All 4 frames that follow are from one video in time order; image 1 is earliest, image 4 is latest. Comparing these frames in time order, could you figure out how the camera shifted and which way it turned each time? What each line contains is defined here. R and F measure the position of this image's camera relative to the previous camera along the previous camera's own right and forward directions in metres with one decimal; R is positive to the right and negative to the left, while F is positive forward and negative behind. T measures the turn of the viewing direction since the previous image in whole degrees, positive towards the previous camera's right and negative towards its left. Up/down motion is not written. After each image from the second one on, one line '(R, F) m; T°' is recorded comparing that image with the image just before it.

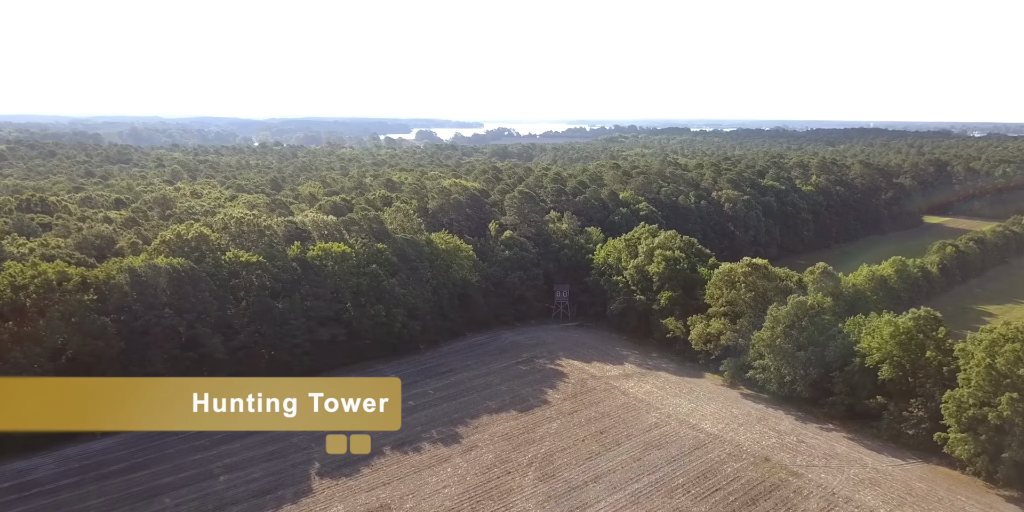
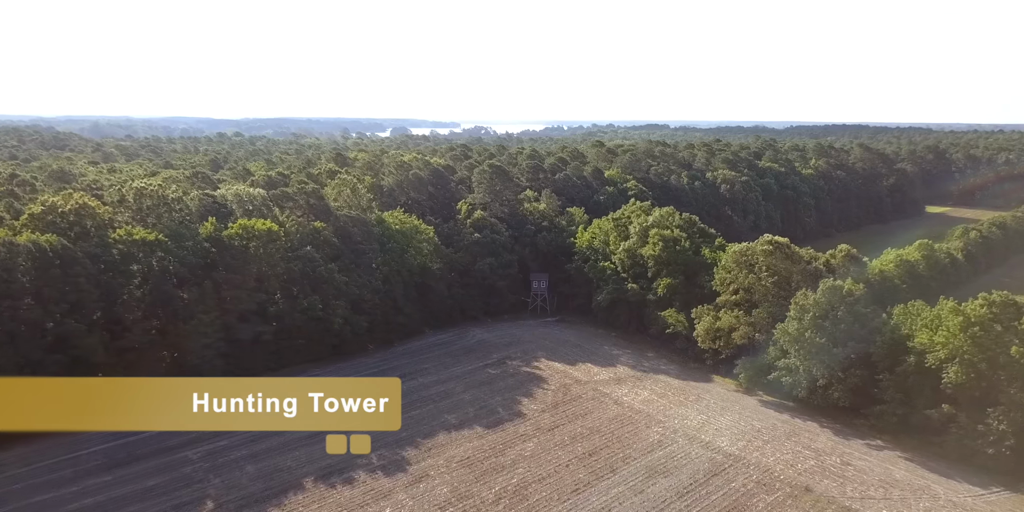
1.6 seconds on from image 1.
(+0.4, +6.0) m; +2°
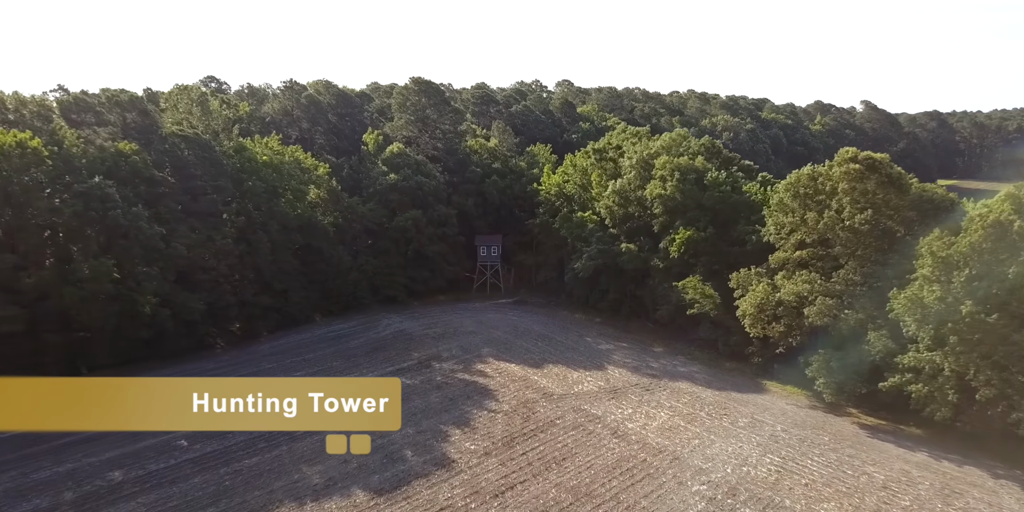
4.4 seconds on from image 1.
(+0.7, +10.6) m; +3°
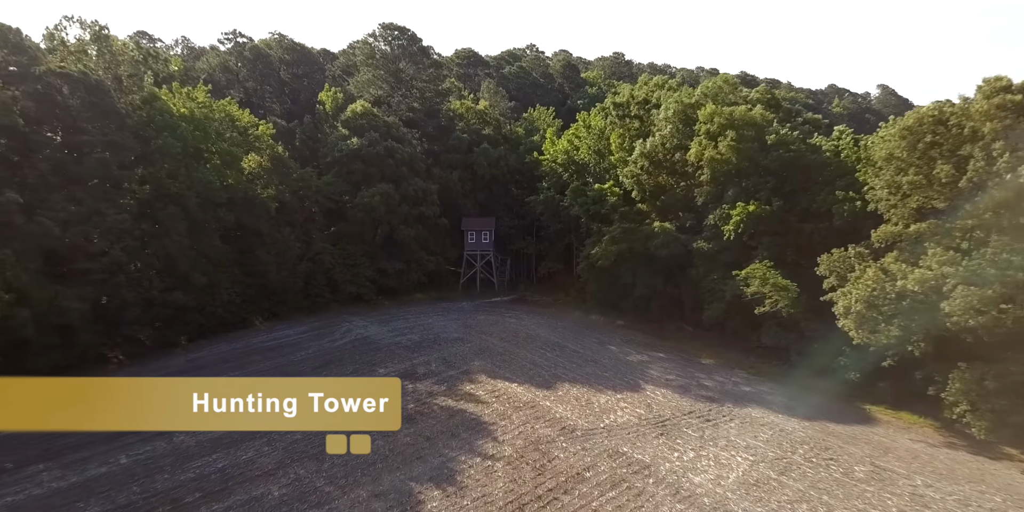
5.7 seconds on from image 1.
(-0.2, +4.8) m; +1°
